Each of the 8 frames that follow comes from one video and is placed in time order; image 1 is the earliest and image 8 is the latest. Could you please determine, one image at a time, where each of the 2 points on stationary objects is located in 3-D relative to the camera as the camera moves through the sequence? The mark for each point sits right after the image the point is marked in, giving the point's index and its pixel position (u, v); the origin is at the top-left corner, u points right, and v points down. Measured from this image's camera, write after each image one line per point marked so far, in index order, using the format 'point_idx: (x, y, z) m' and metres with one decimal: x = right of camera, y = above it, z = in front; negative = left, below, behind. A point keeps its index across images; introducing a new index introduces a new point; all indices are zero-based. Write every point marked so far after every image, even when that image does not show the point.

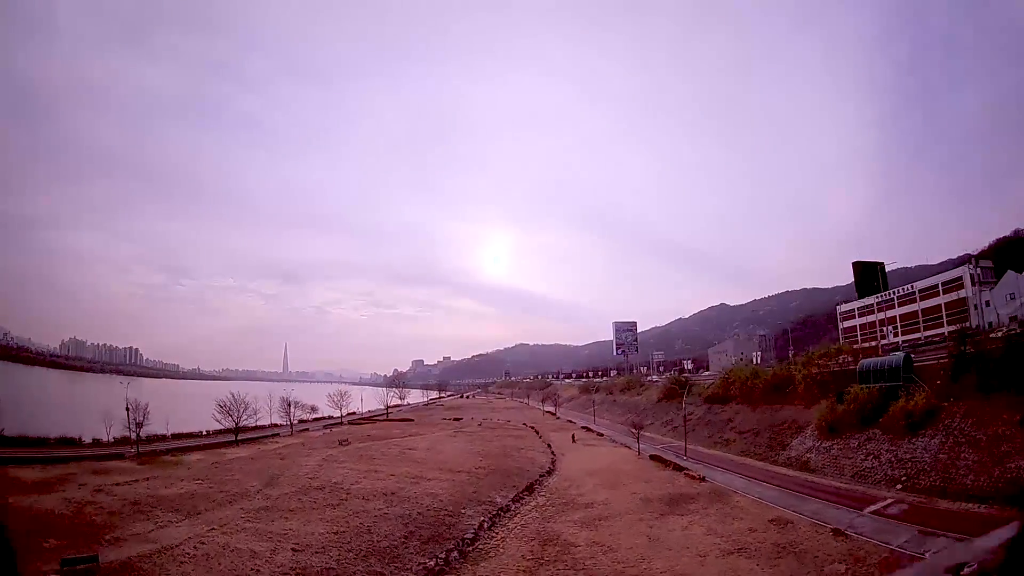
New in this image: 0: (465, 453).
0: (-1.6, -5.7, +17.9) m
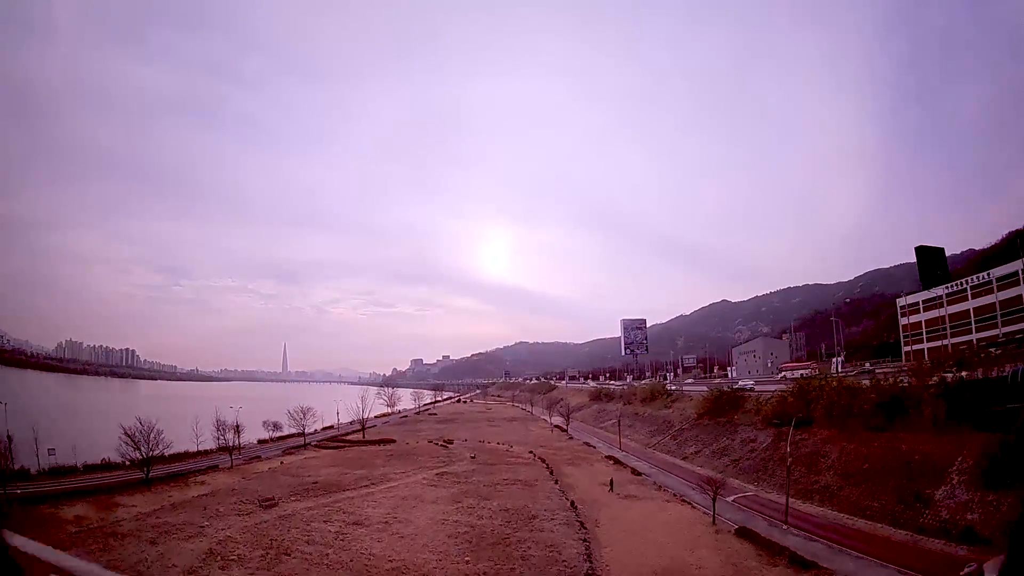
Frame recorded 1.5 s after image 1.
0: (-1.4, -5.2, +11.0) m
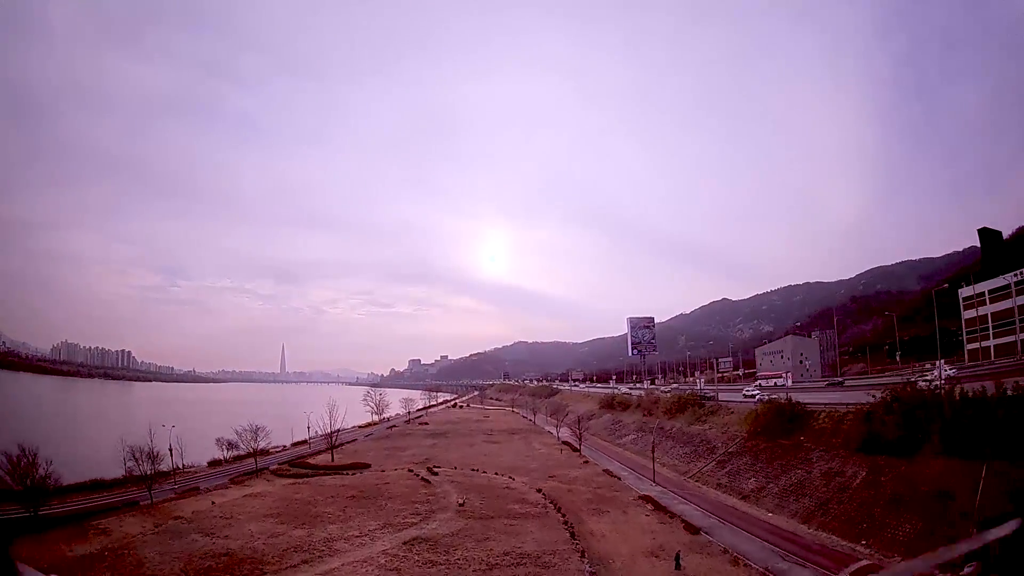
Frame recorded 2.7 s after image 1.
0: (-1.3, -4.7, +5.6) m
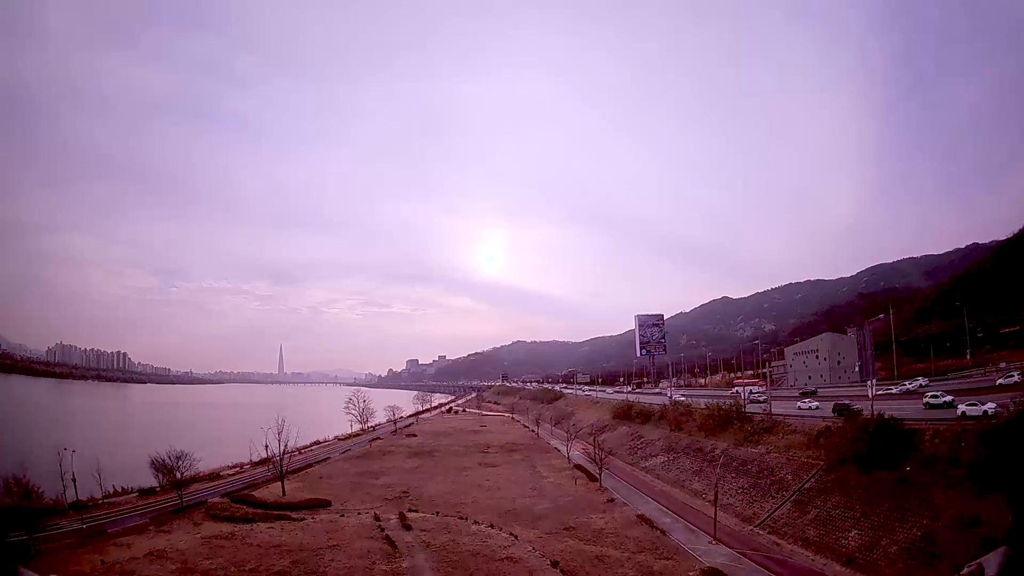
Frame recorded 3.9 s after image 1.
0: (-1.2, -4.2, +0.2) m
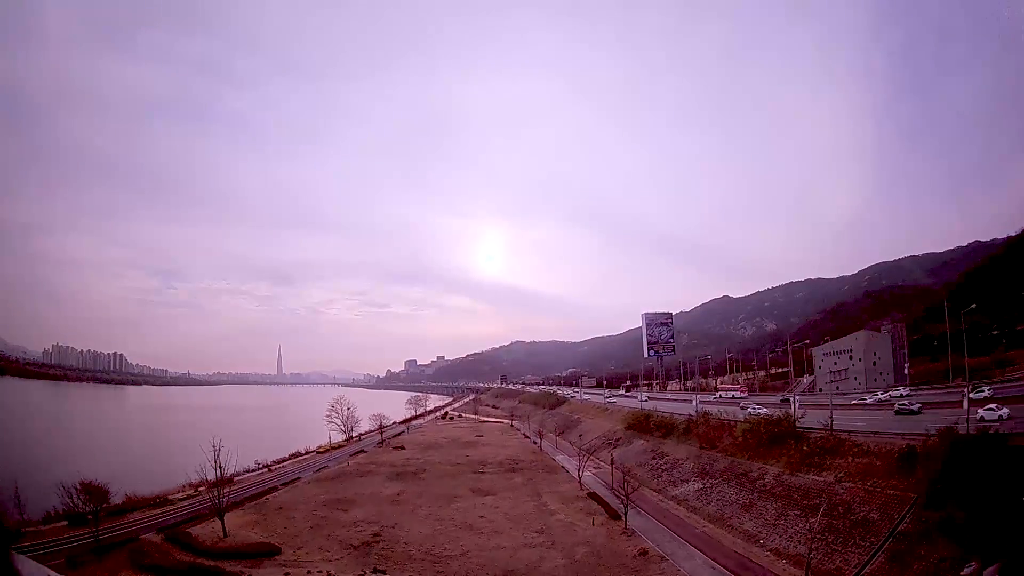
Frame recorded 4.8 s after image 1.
0: (-1.2, -3.8, -4.0) m
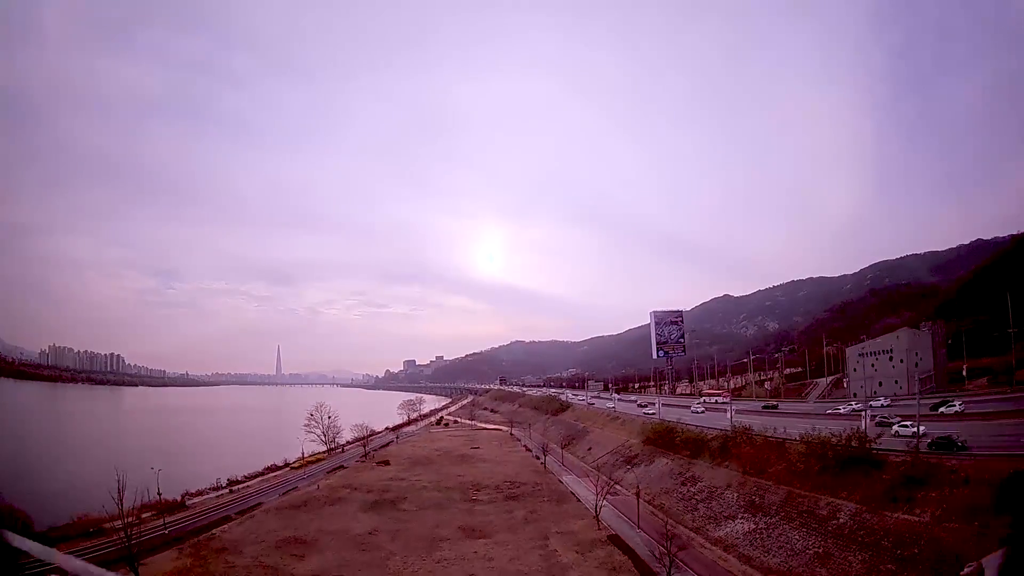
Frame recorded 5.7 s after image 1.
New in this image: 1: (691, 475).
0: (-1.2, -3.4, -8.1) m
1: (+6.8, -7.1, +19.5) m
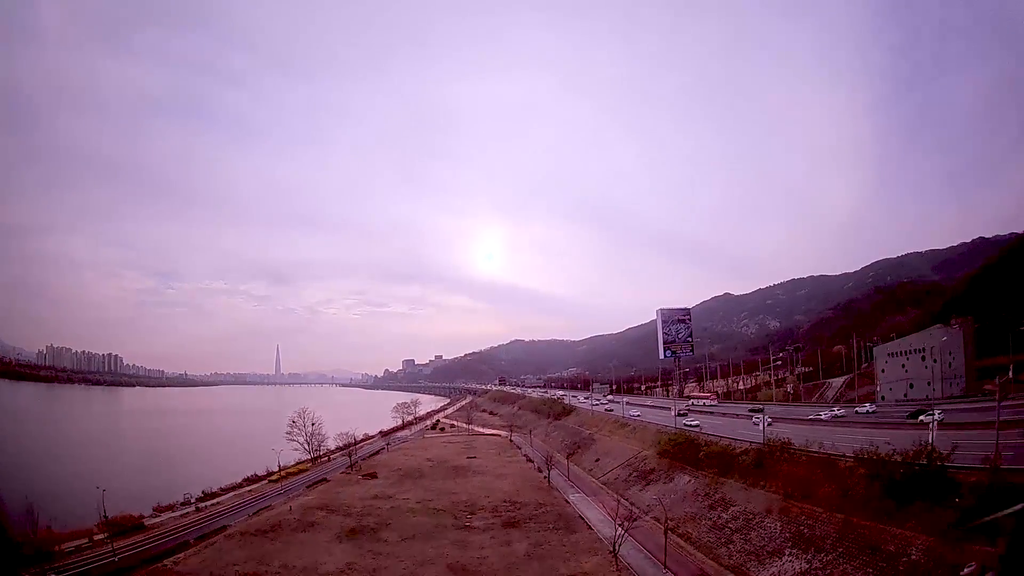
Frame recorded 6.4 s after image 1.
0: (-1.1, -3.2, -11.0) m
1: (+6.8, -6.8, +16.7) m
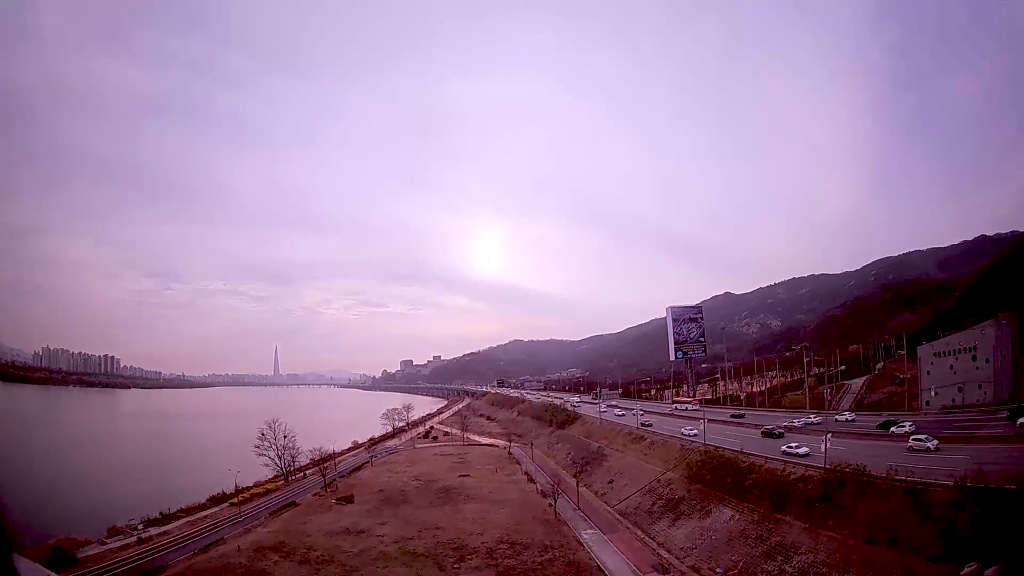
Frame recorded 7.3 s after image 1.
0: (-1.2, -2.8, -14.8) m
1: (+6.7, -6.4, +12.9) m
